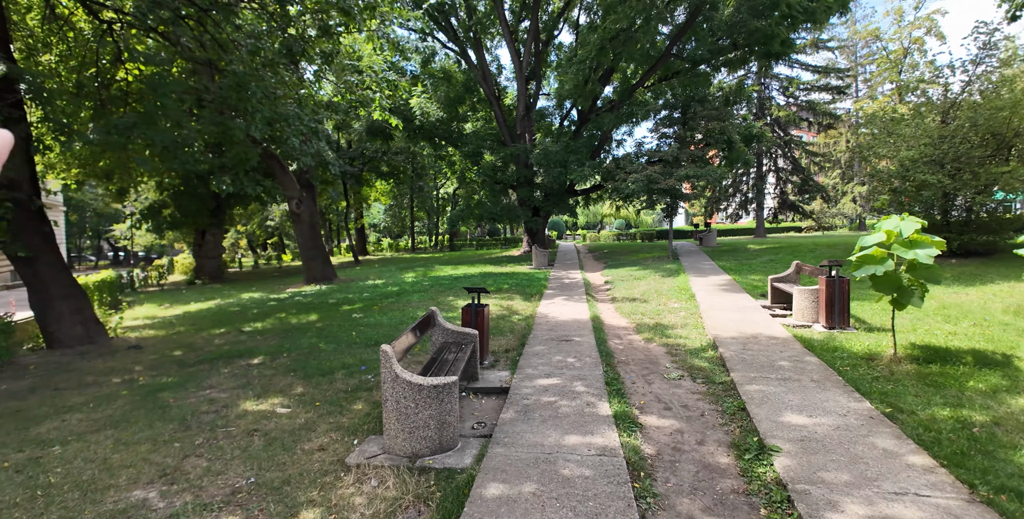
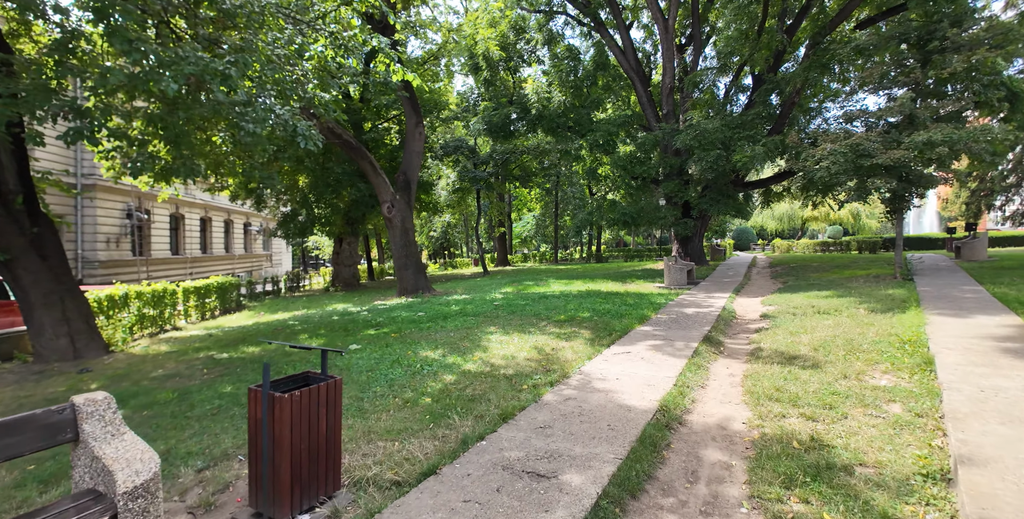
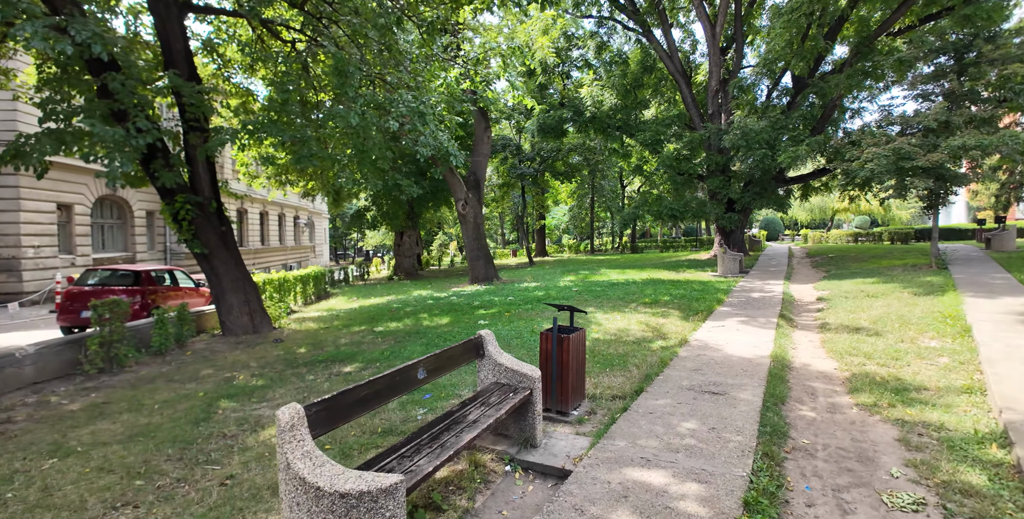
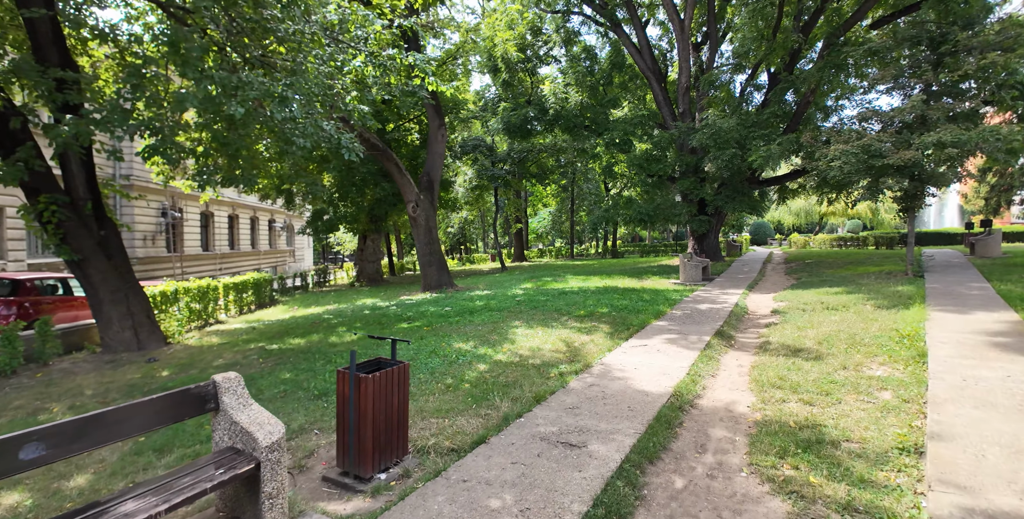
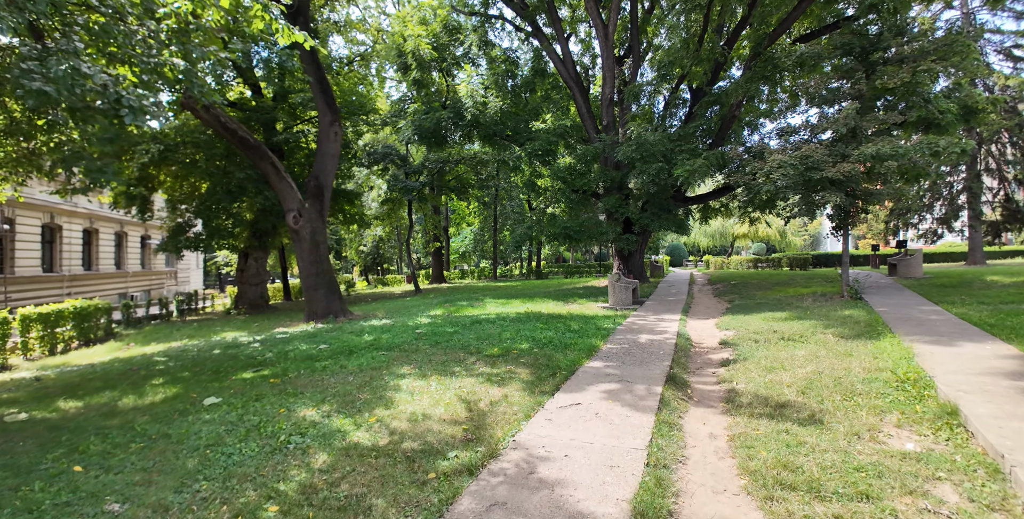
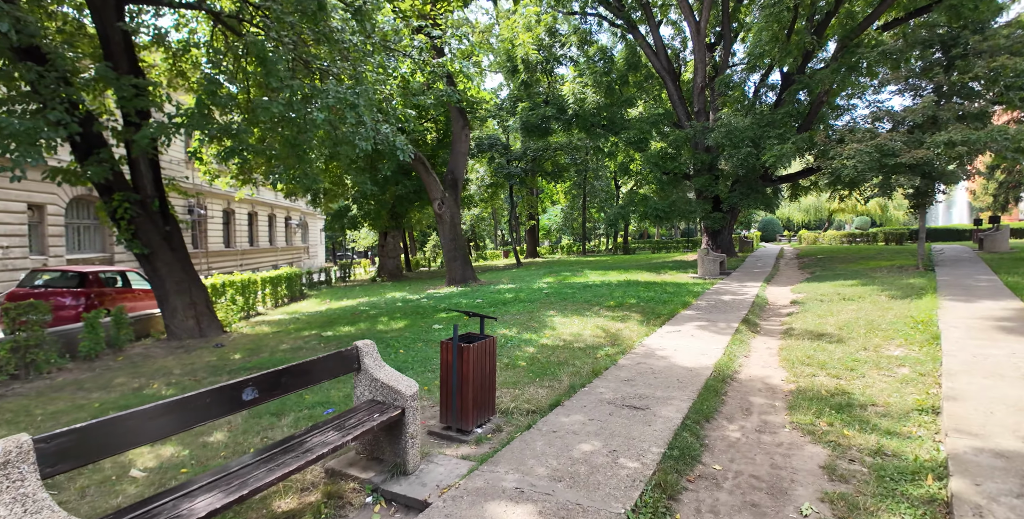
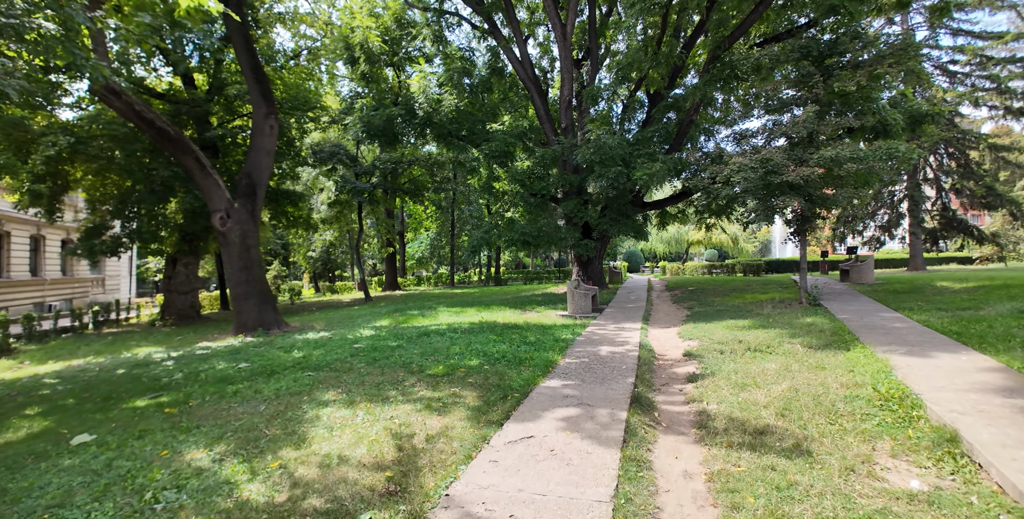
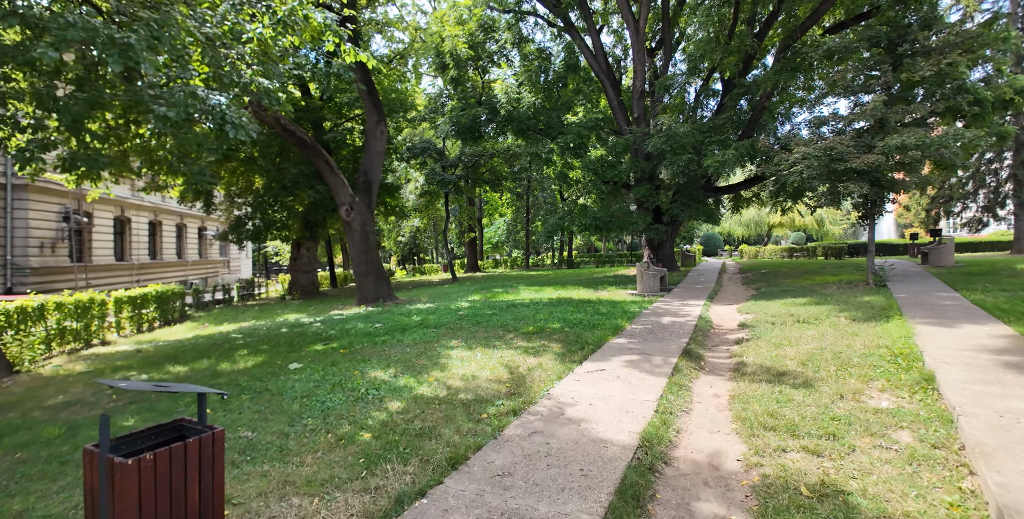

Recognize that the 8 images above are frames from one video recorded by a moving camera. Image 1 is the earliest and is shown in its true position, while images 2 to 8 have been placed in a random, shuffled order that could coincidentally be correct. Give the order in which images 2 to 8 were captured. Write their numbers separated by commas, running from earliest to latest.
3, 6, 4, 2, 8, 5, 7
